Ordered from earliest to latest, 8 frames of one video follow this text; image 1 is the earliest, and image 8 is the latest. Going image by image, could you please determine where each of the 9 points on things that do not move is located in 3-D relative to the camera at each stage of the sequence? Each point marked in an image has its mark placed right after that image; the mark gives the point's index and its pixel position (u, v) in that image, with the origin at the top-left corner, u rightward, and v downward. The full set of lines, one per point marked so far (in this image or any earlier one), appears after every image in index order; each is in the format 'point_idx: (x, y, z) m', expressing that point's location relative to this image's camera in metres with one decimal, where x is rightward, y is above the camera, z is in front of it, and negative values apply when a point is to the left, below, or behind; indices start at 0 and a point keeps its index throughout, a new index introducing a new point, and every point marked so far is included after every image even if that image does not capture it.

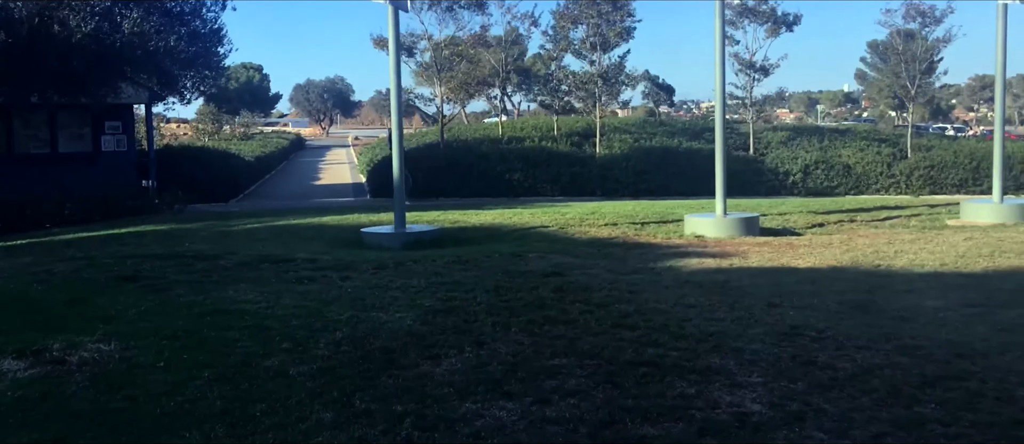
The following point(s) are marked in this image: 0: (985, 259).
0: (+5.6, -0.4, +10.6) m
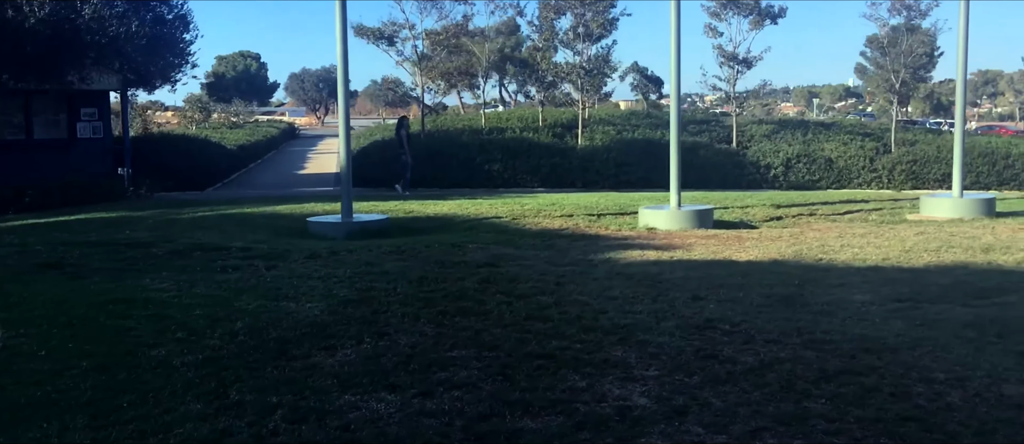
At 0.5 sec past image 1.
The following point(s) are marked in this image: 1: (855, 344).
0: (+5.0, -0.4, +10.6) m
1: (+2.5, -0.9, +6.5) m
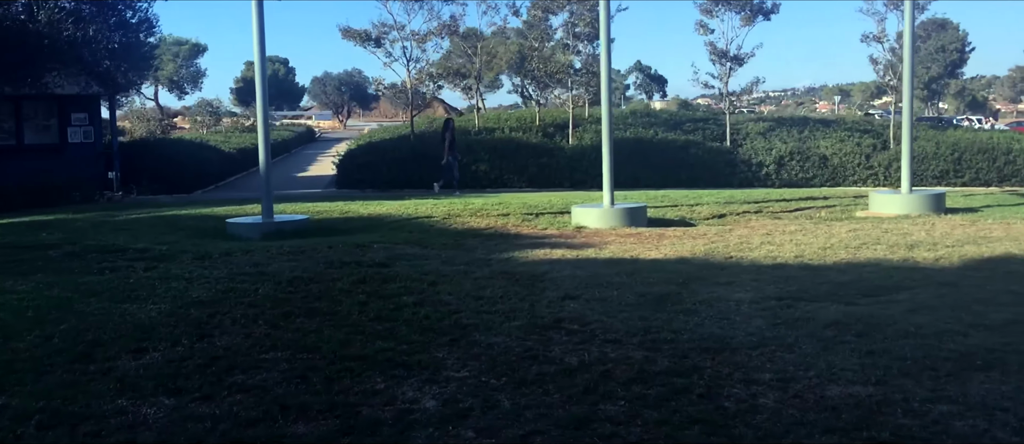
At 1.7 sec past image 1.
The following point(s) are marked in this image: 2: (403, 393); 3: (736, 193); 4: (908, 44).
0: (+3.9, -0.3, +10.3) m
1: (+1.3, -0.9, +6.3) m
2: (-0.6, -1.0, +5.2) m
3: (+4.3, +0.6, +17.1) m
4: (+6.1, +2.7, +13.7) m
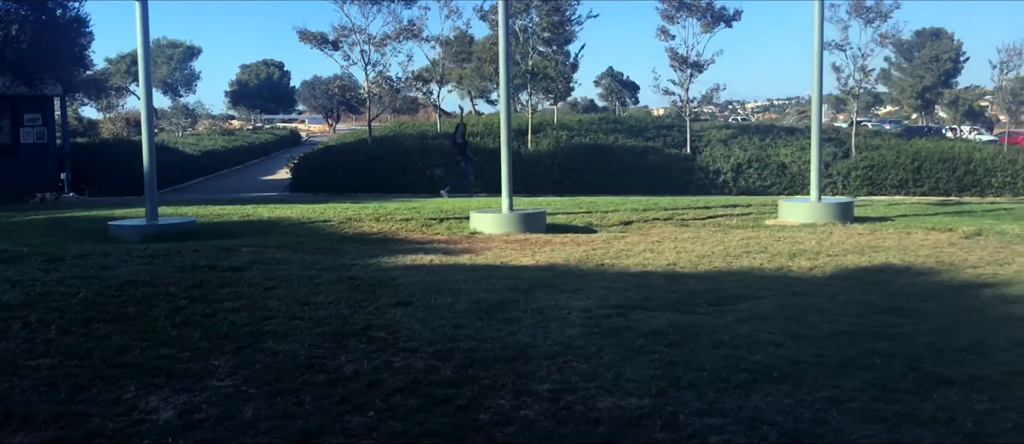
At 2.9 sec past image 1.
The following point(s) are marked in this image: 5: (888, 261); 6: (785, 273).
0: (+2.5, -0.4, +10.1) m
1: (-0.1, -0.9, +6.1) m
2: (-2.1, -1.0, +5.0) m
3: (+2.8, +0.4, +17.0) m
4: (+4.7, +2.6, +13.6) m
5: (+4.3, -0.4, +10.1) m
6: (+2.9, -0.5, +9.4) m
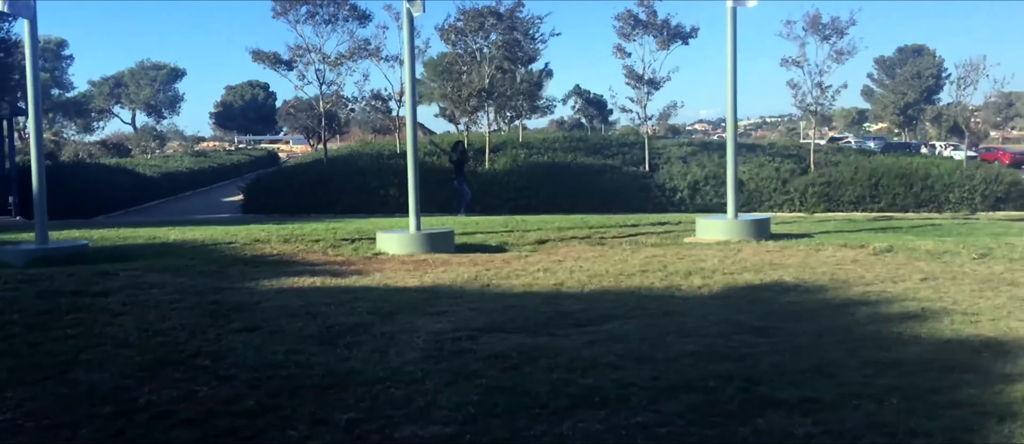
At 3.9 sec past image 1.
0: (+1.2, -0.6, +10.0) m
1: (-1.3, -1.0, +5.9) m
2: (-3.2, -1.2, +4.8) m
3: (+1.5, +0.1, +16.8) m
4: (+3.4, +2.3, +13.5) m
5: (+3.0, -0.6, +9.9) m
6: (+1.7, -0.7, +9.3) m
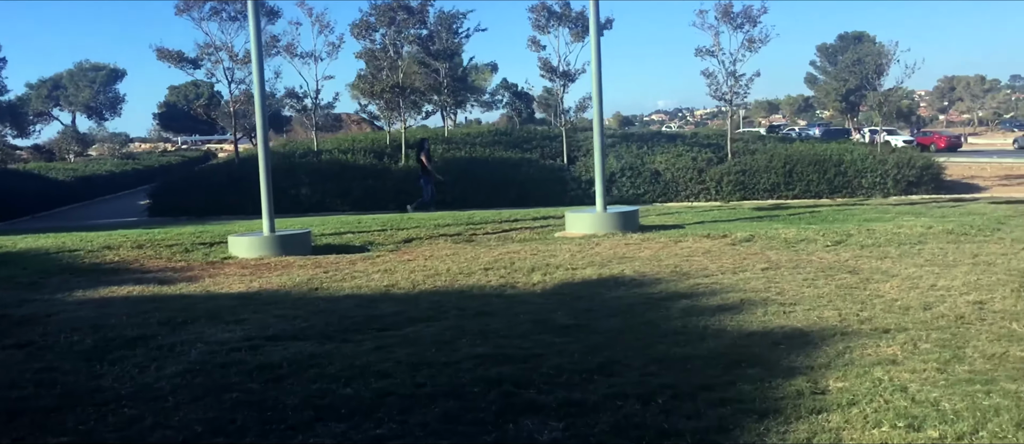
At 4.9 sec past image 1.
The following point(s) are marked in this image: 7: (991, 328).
0: (-0.6, -0.6, +9.7) m
1: (-2.9, -1.1, +5.5) m
2: (-4.8, -1.3, +4.3) m
3: (-0.7, +0.1, +16.5) m
4: (+1.3, +2.4, +13.3) m
5: (+1.2, -0.6, +9.8) m
6: (-0.1, -0.7, +9.0) m
7: (+4.1, -0.9, +7.5) m
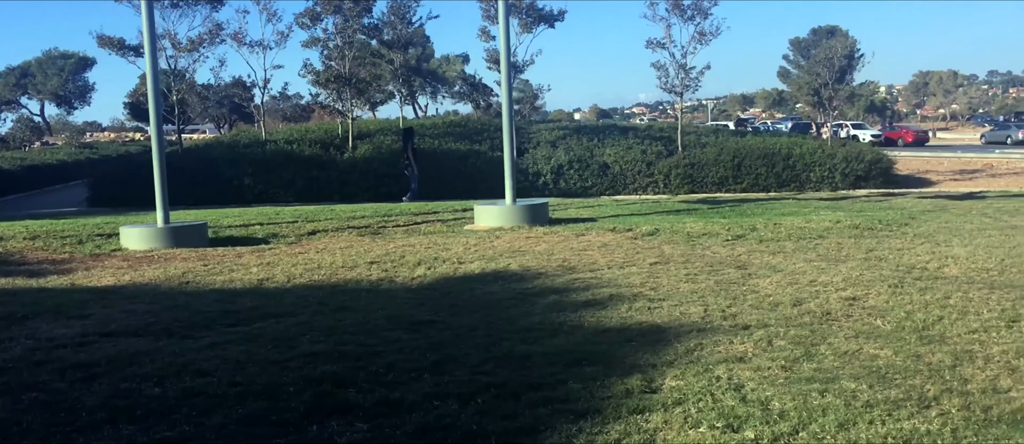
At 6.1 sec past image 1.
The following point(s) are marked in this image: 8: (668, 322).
0: (-1.8, -0.5, +9.5) m
1: (-4.1, -1.1, +5.2) m
2: (-5.9, -1.2, +4.0) m
3: (-2.1, +0.3, +16.3) m
4: (0.0, +2.6, +13.1) m
5: (0.0, -0.5, +9.6) m
6: (-1.3, -0.6, +8.8) m
7: (+2.9, -0.9, +7.4) m
8: (+1.3, -0.8, +7.3) m
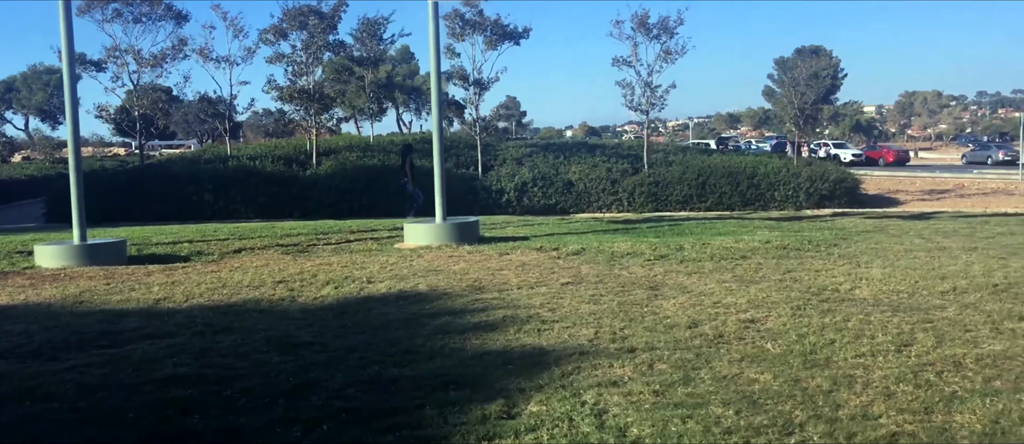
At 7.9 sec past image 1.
0: (-2.8, -0.7, +9.3) m
1: (-5.0, -1.2, +5.0) m
2: (-6.8, -1.3, +3.8) m
3: (-3.2, 0.0, +16.2) m
4: (-1.0, +2.3, +13.0) m
5: (-1.0, -0.7, +9.5) m
6: (-2.3, -0.8, +8.7) m
7: (+1.9, -1.0, +7.3) m
8: (+0.3, -1.0, +7.2) m
